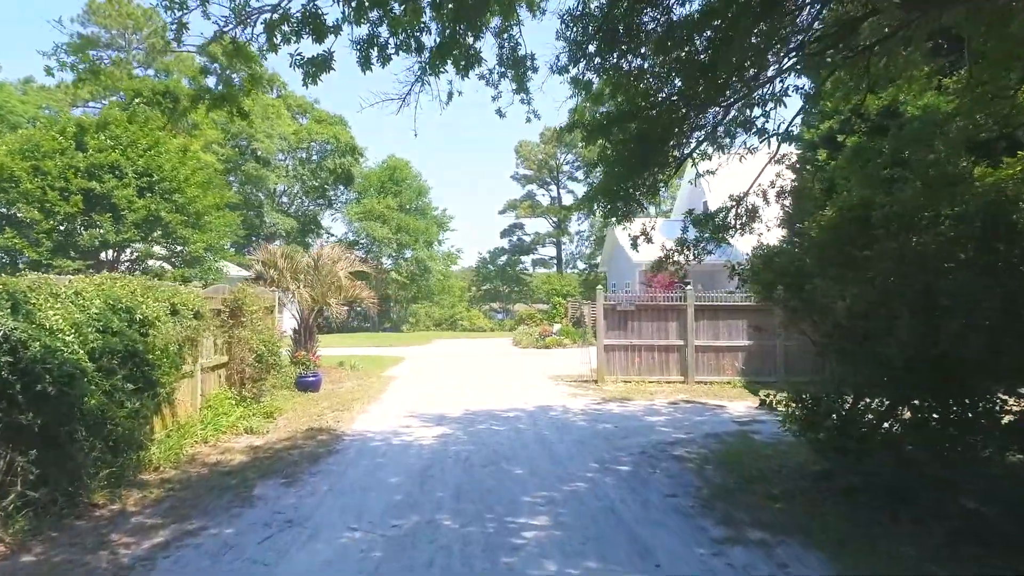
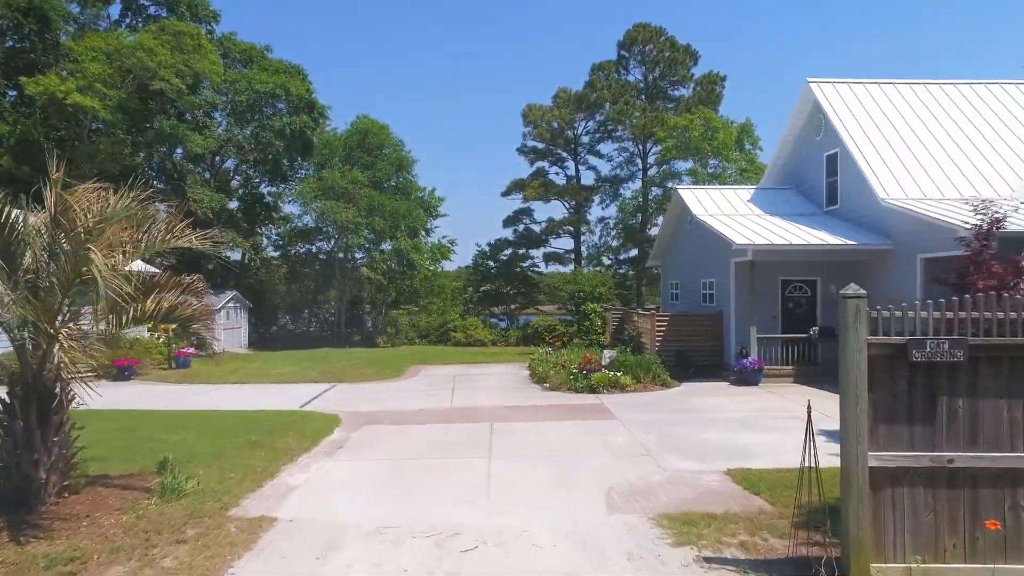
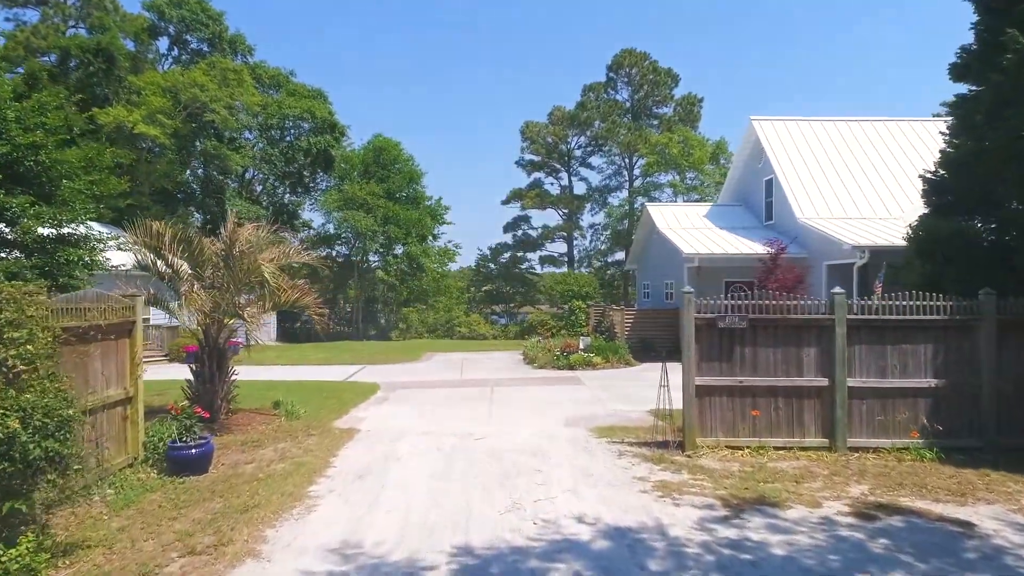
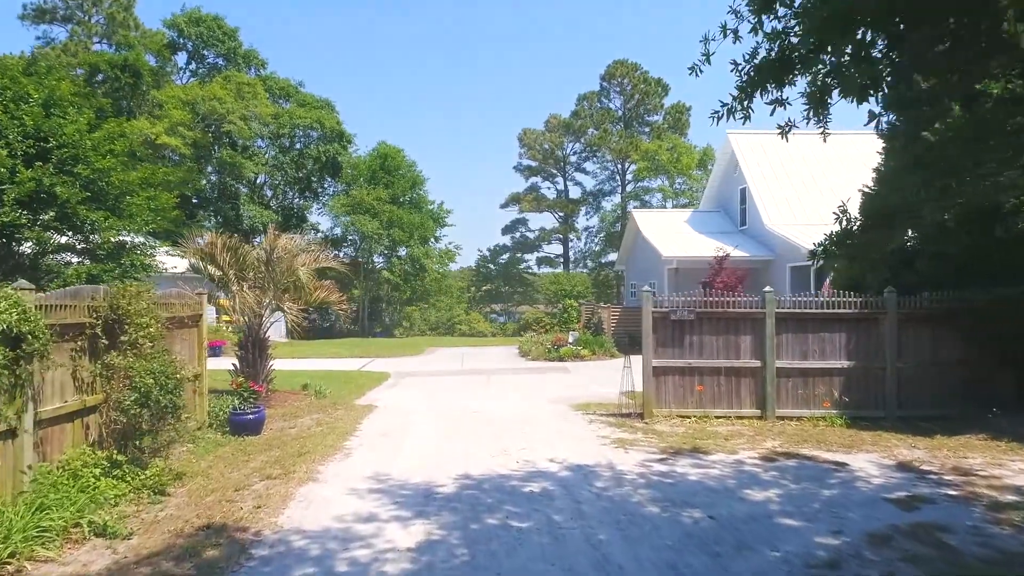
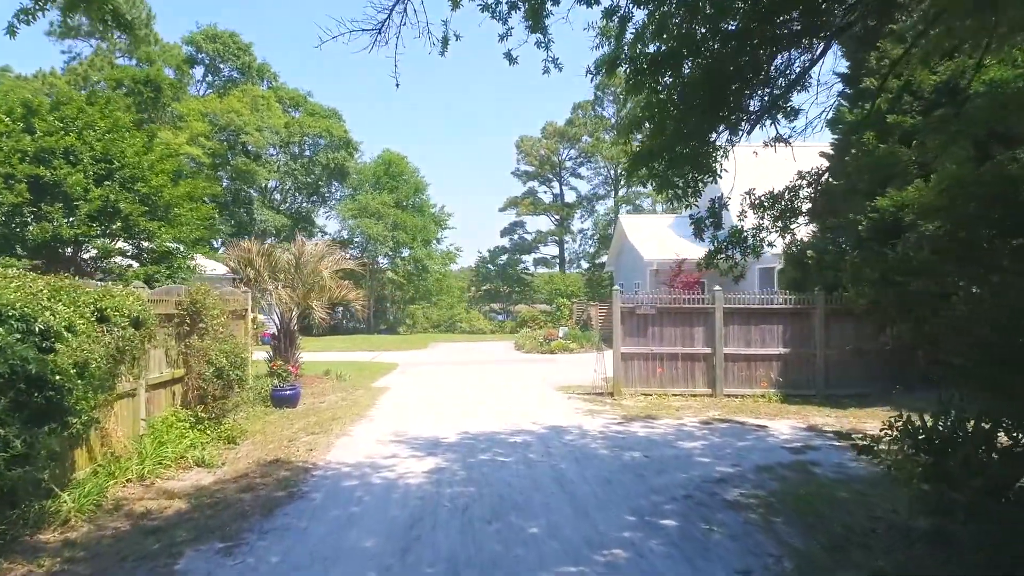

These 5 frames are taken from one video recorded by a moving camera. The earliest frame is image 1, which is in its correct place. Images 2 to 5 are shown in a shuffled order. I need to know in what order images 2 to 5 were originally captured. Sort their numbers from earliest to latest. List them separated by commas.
5, 4, 3, 2
